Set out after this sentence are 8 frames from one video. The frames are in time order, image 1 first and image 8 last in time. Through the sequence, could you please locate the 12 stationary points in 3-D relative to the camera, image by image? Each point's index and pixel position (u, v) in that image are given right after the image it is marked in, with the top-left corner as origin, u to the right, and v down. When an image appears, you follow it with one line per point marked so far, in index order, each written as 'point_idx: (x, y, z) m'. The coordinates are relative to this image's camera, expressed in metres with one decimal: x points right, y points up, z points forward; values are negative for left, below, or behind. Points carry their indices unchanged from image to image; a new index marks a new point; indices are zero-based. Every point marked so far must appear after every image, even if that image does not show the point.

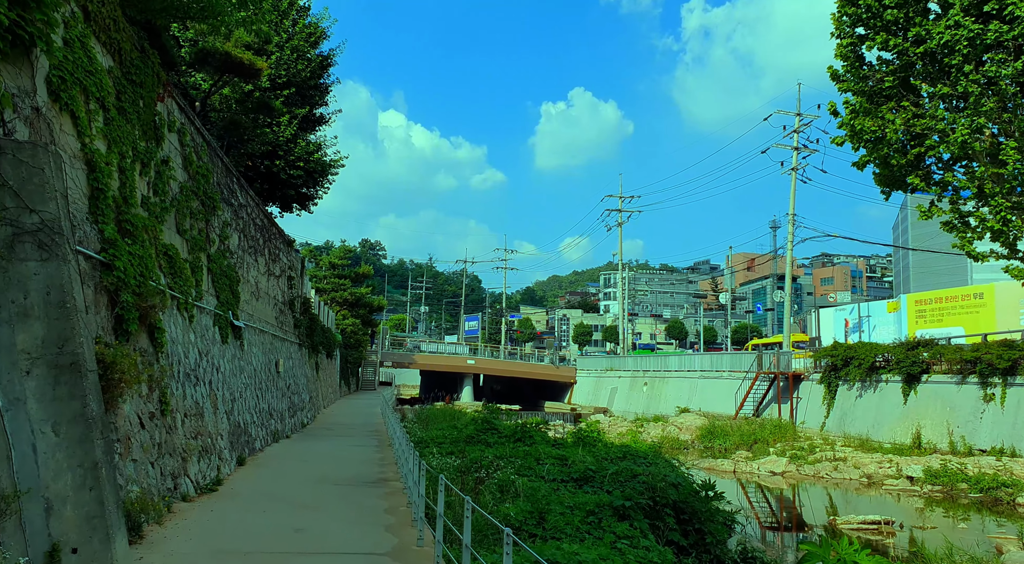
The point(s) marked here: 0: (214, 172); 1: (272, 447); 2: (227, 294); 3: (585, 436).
0: (-5.4, +2.0, +16.0) m
1: (-5.2, -3.6, +19.2) m
2: (-5.6, -0.2, +17.3) m
3: (+1.6, -3.4, +19.3) m
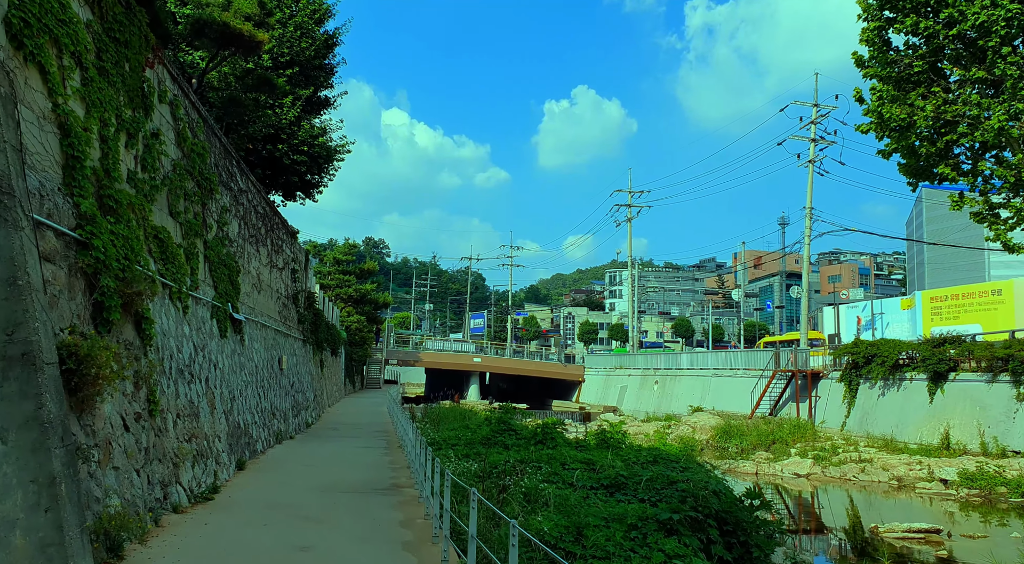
0: (-5.1, +2.2, +14.8) m
1: (-4.8, -3.4, +18.0) m
2: (-5.2, 0.0, +16.1) m
3: (+2.0, -3.2, +18.1) m
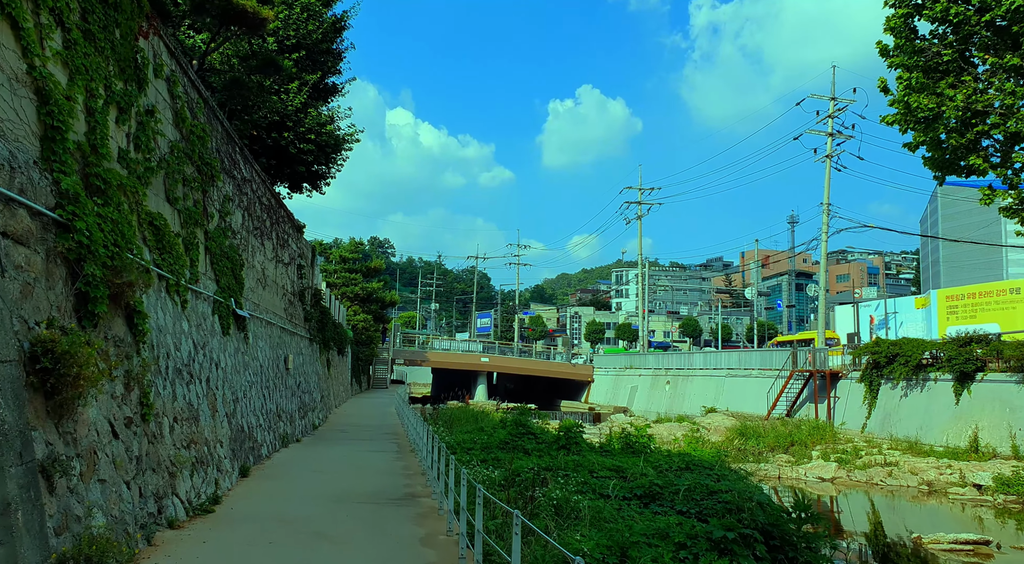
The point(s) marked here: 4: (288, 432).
0: (-4.7, +2.3, +13.8) m
1: (-4.5, -3.3, +17.0) m
2: (-4.9, +0.1, +15.1) m
3: (+2.3, -3.1, +17.1) m
4: (-4.9, -3.3, +19.2) m
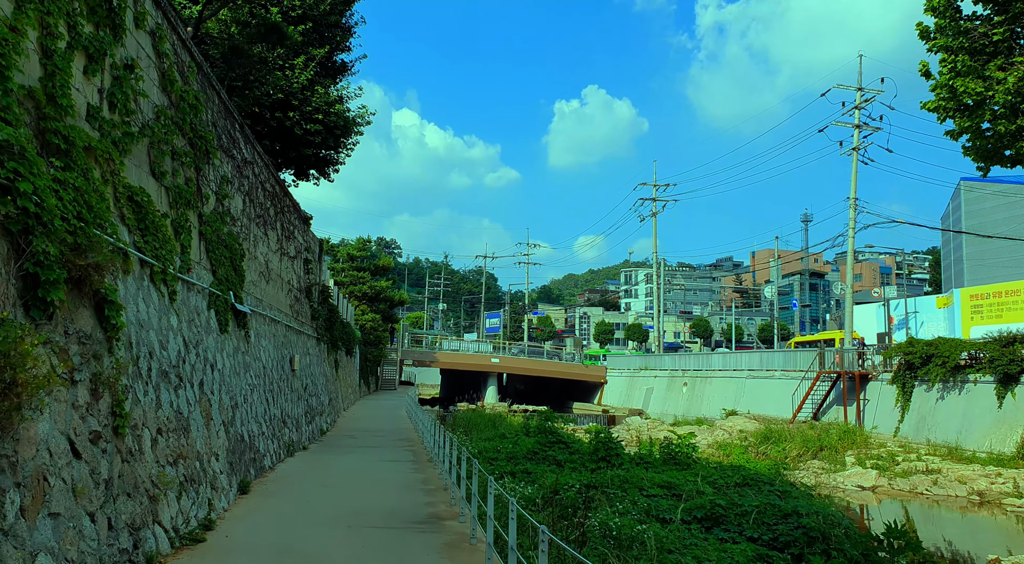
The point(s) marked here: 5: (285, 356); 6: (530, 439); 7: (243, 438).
0: (-4.2, +2.4, +12.2) m
1: (-4.0, -3.2, +15.4) m
2: (-4.4, +0.2, +13.5) m
3: (+2.8, -3.0, +15.4) m
4: (-4.4, -3.2, +17.6) m
5: (-4.8, -1.6, +18.6) m
6: (+0.4, -3.1, +17.5) m
7: (-3.9, -2.3, +12.9) m
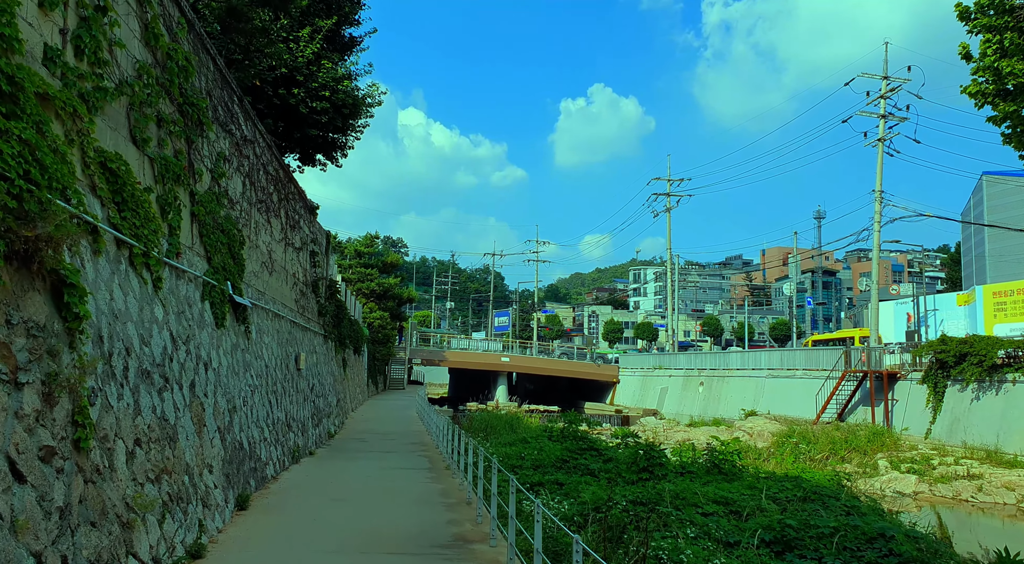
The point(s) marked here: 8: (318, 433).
0: (-3.8, +2.6, +10.8) m
1: (-3.5, -3.1, +14.0) m
2: (-4.0, +0.3, +12.1) m
3: (+3.3, -2.8, +14.0) m
4: (-3.9, -3.0, +16.2) m
5: (-4.4, -1.4, +17.3) m
6: (+0.8, -3.0, +16.1) m
7: (-3.5, -2.1, +11.5) m
8: (-4.2, -3.3, +19.0) m
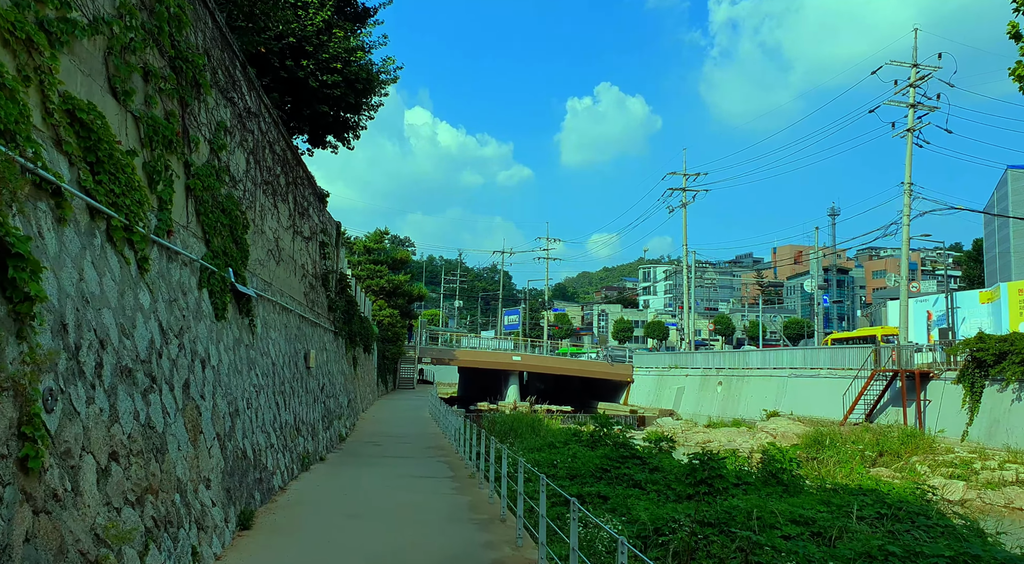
0: (-3.4, +2.8, +9.4) m
1: (-3.0, -2.9, +12.6) m
2: (-3.5, +0.5, +10.7) m
3: (+3.8, -2.6, +12.5) m
4: (-3.4, -2.8, +14.8) m
5: (-3.8, -1.2, +15.9) m
6: (+1.3, -2.8, +14.7) m
7: (-3.1, -2.0, +10.1) m
8: (-3.7, -3.1, +17.6) m
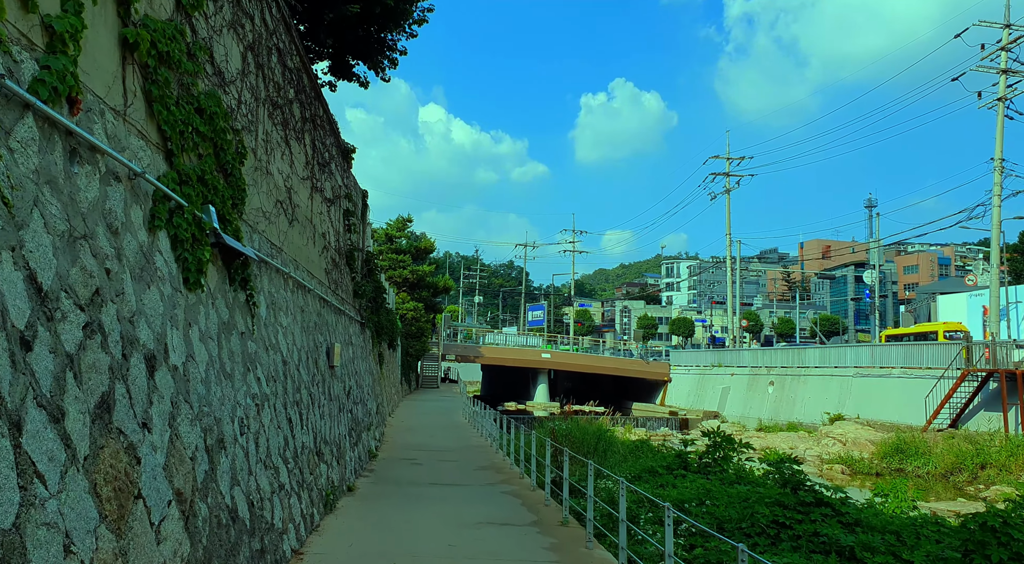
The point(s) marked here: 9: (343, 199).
0: (-2.2, +3.1, +5.3) m
1: (-1.8, -2.5, +8.6) m
2: (-2.3, +0.9, +6.6) m
3: (+5.0, -2.2, +8.3) m
4: (-2.2, -2.4, +10.7) m
5: (-2.6, -0.8, +11.8) m
6: (+2.6, -2.4, +10.5) m
7: (-1.9, -1.6, +6.0) m
8: (-2.4, -2.7, +13.5) m
9: (-3.1, +1.5, +16.3) m
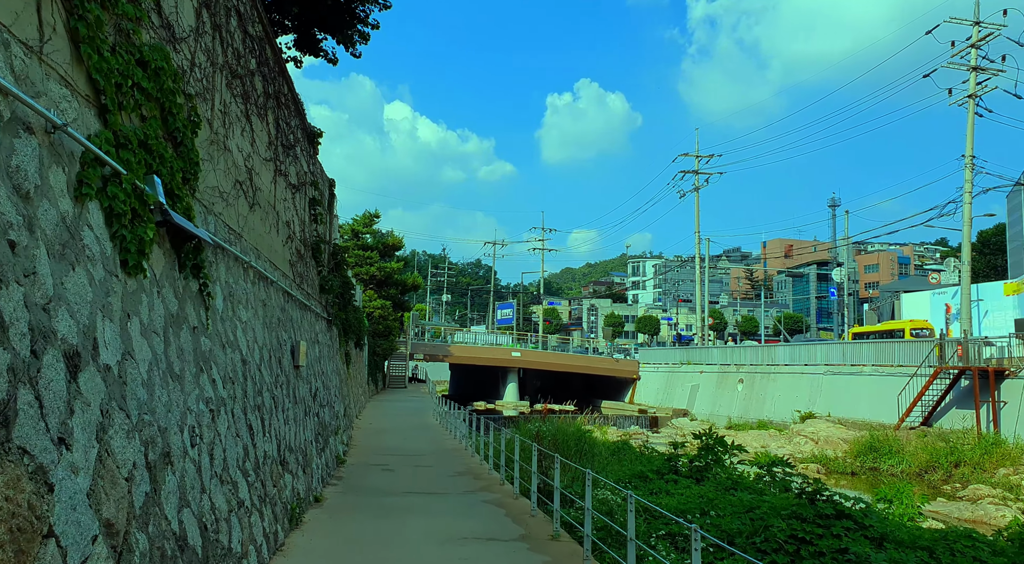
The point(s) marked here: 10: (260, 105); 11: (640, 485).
0: (-2.2, +3.2, +4.3) m
1: (-1.9, -2.4, +7.6) m
2: (-2.3, +1.0, +5.6) m
3: (+4.9, -2.2, +7.6) m
4: (-2.4, -2.3, +9.7) m
5: (-2.8, -0.7, +10.8) m
6: (+2.4, -2.3, +9.7) m
7: (-1.9, -1.5, +5.0) m
8: (-2.7, -2.6, +12.5) m
9: (-3.5, +1.6, +15.2) m
10: (-2.9, +2.1, +10.3) m
11: (+1.7, -2.6, +11.3) m
